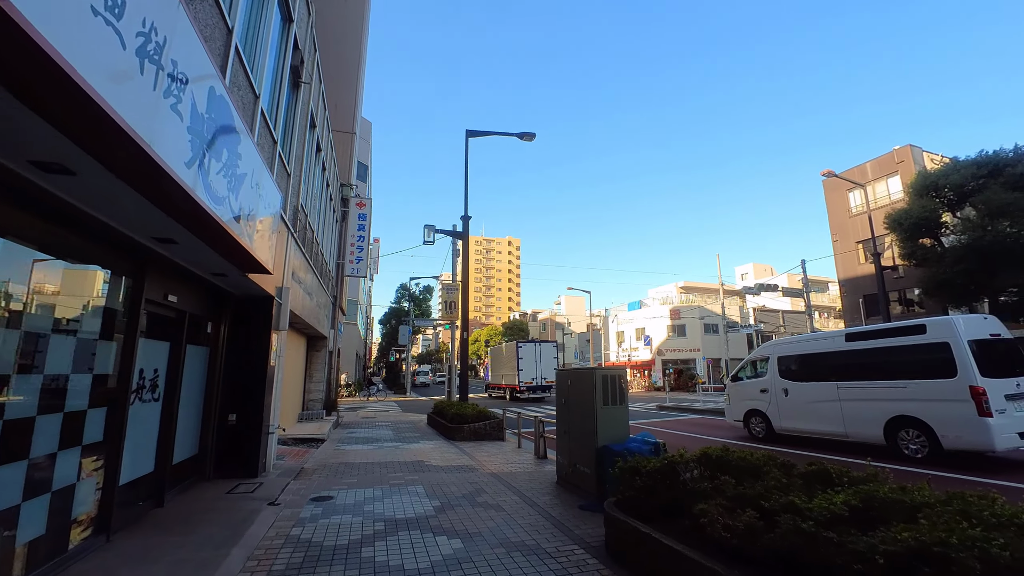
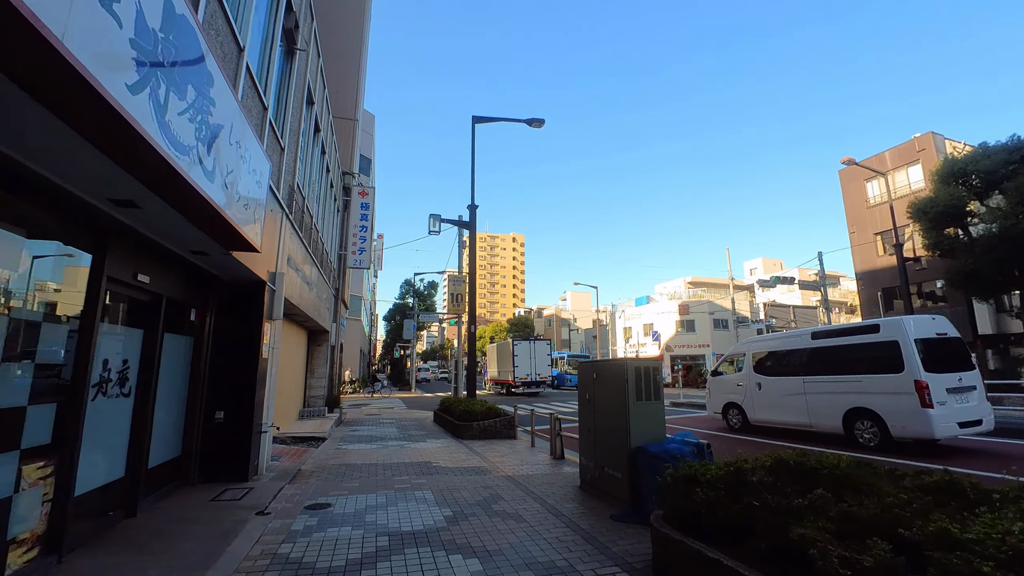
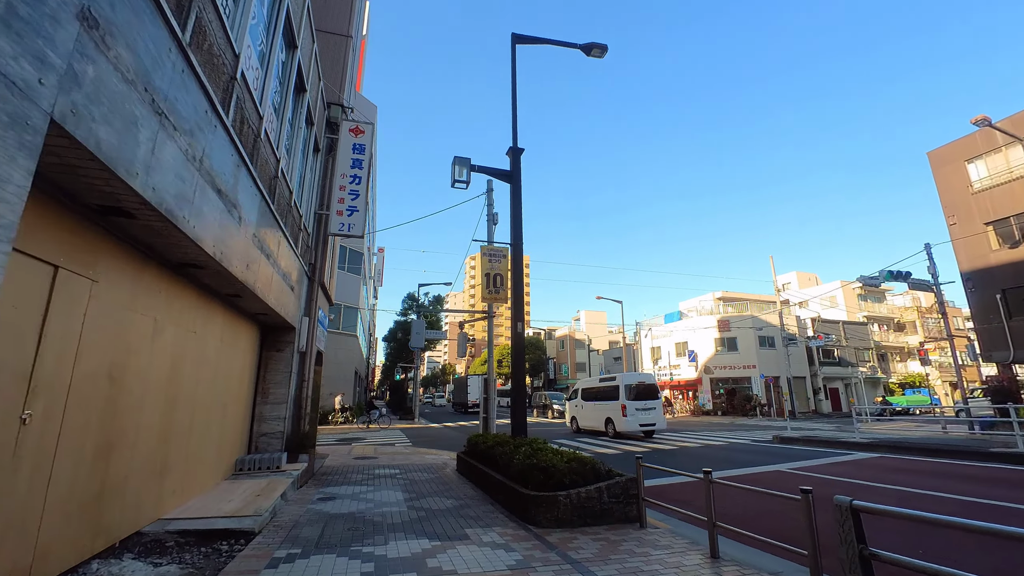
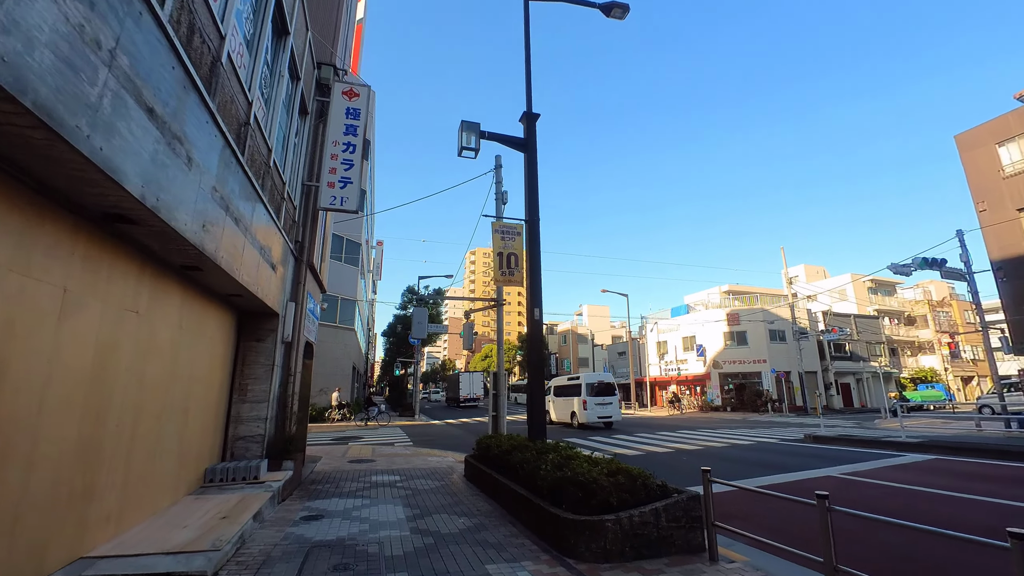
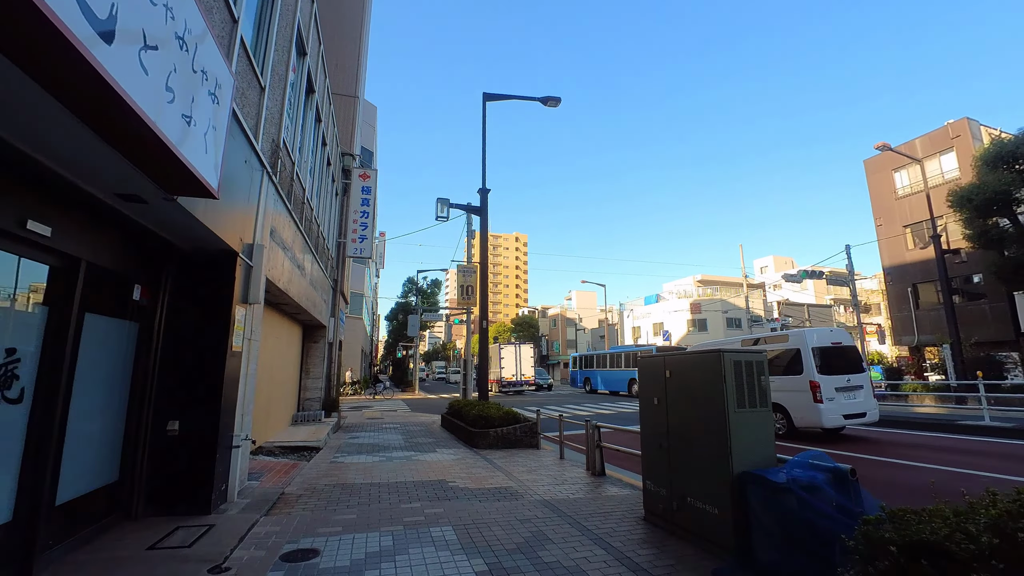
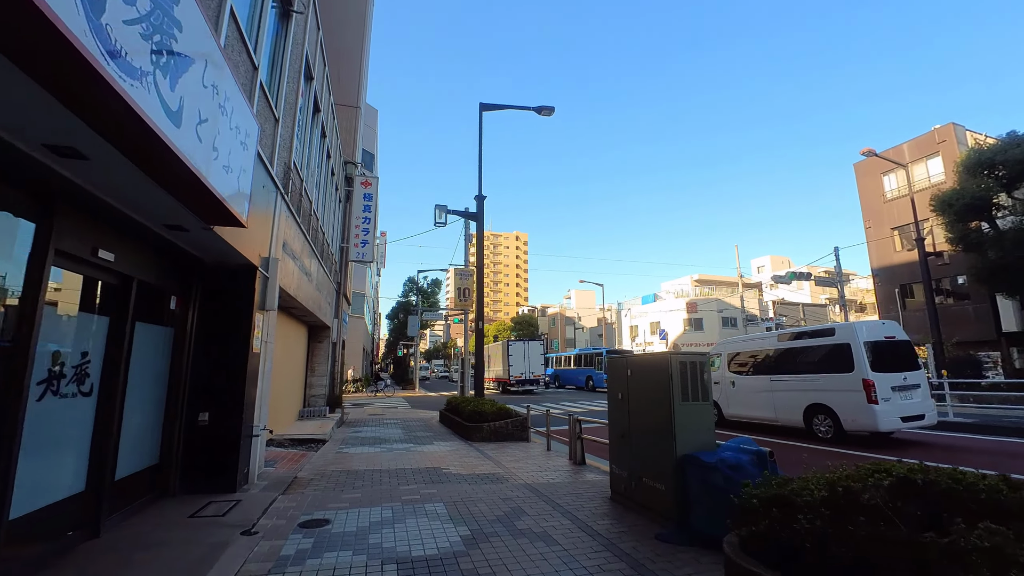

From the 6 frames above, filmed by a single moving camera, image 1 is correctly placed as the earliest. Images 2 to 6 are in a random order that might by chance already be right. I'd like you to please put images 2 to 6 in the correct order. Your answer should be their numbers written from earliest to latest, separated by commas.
2, 6, 5, 3, 4
